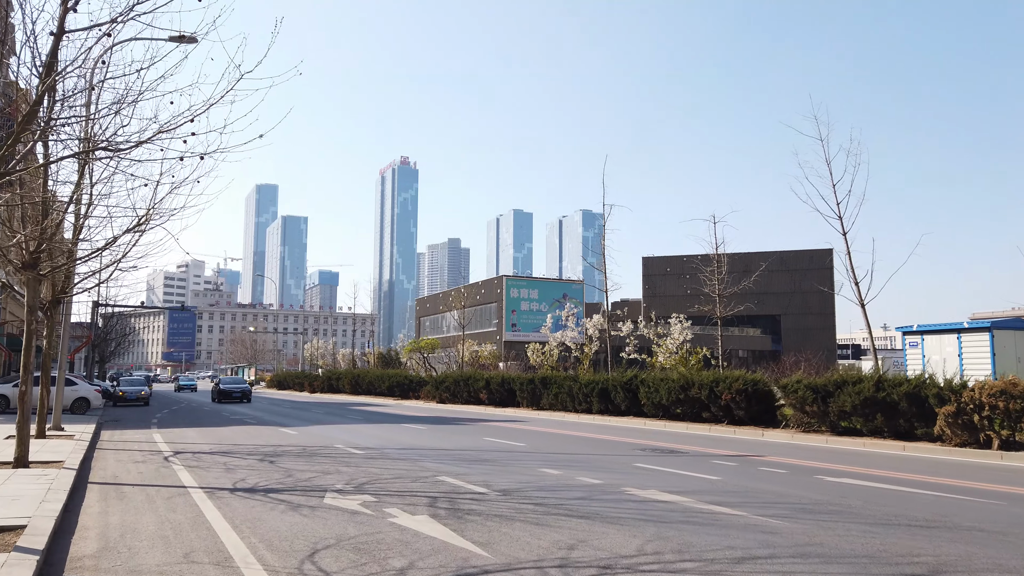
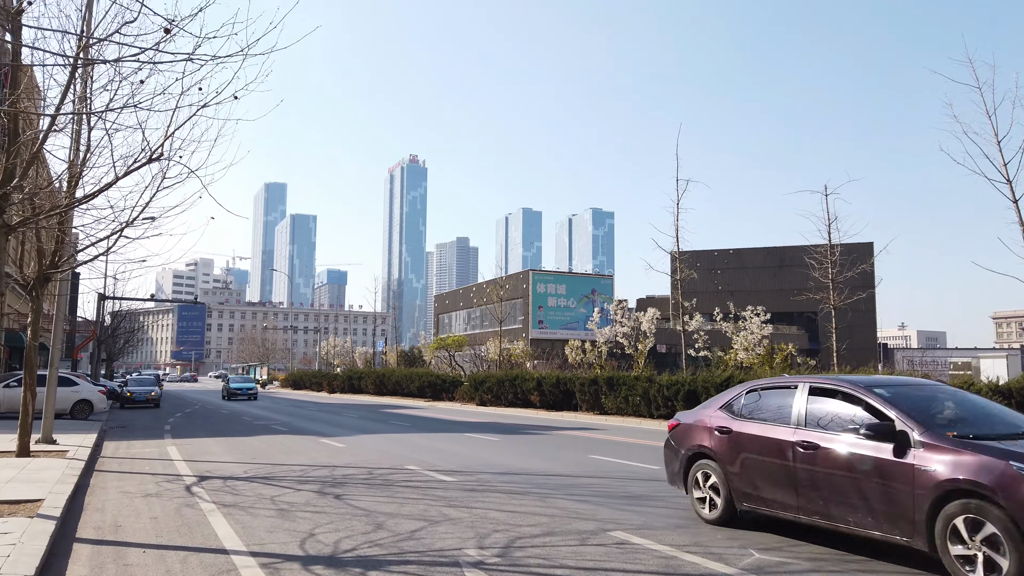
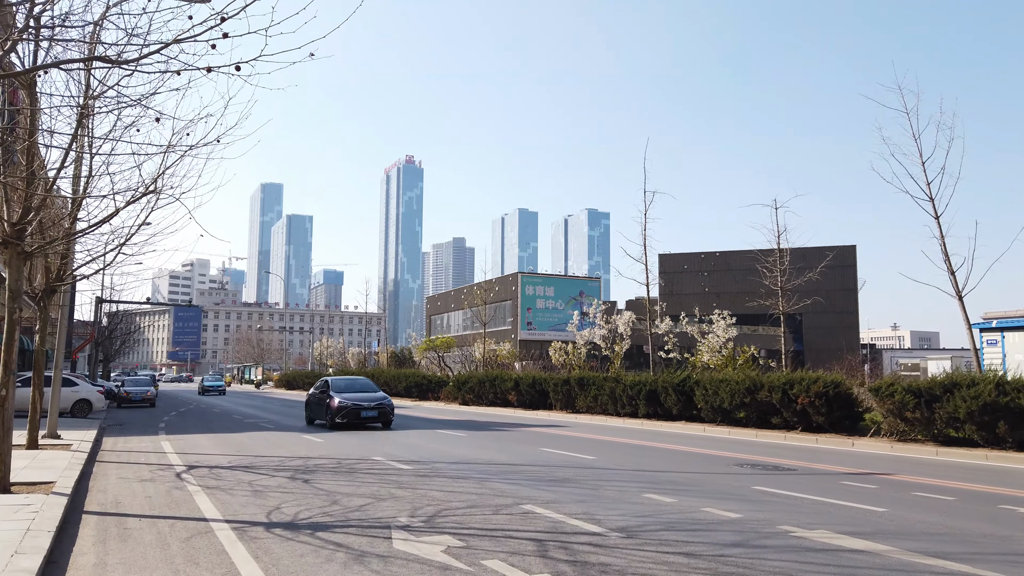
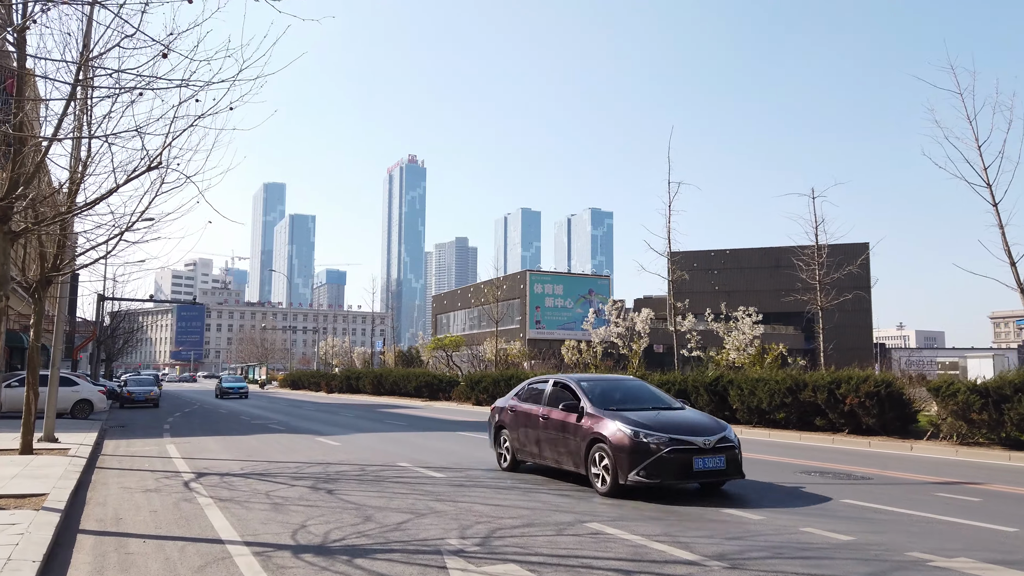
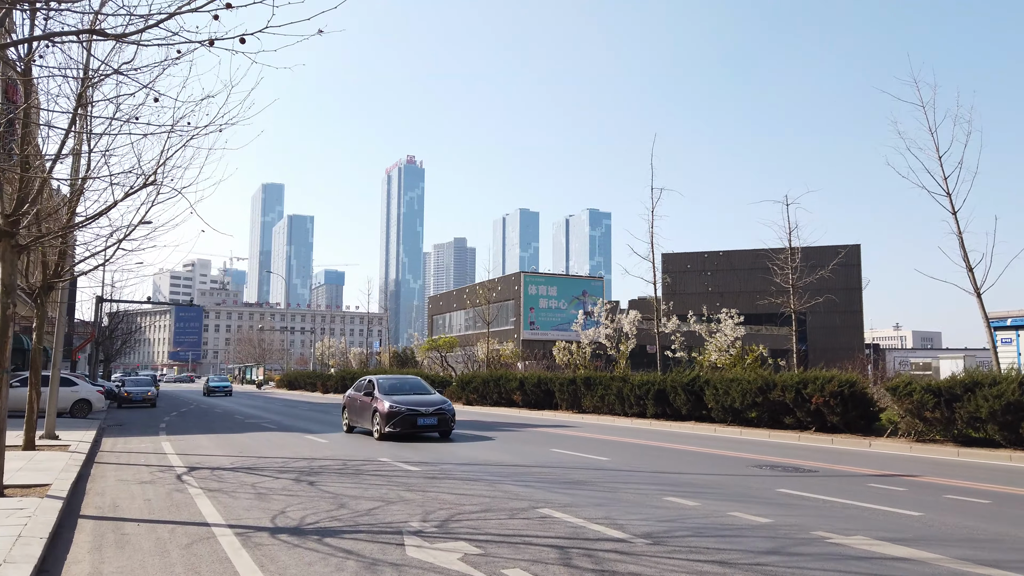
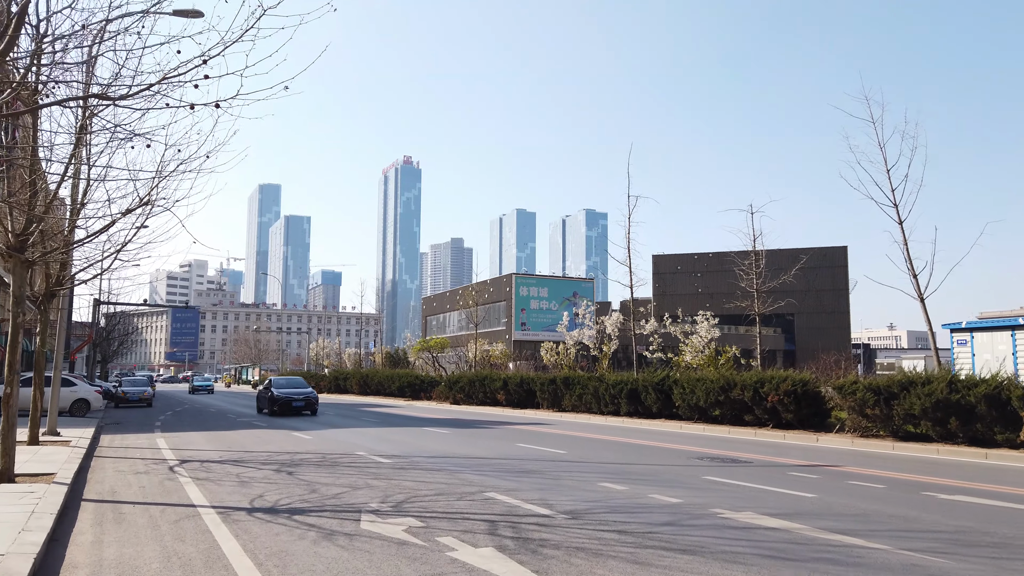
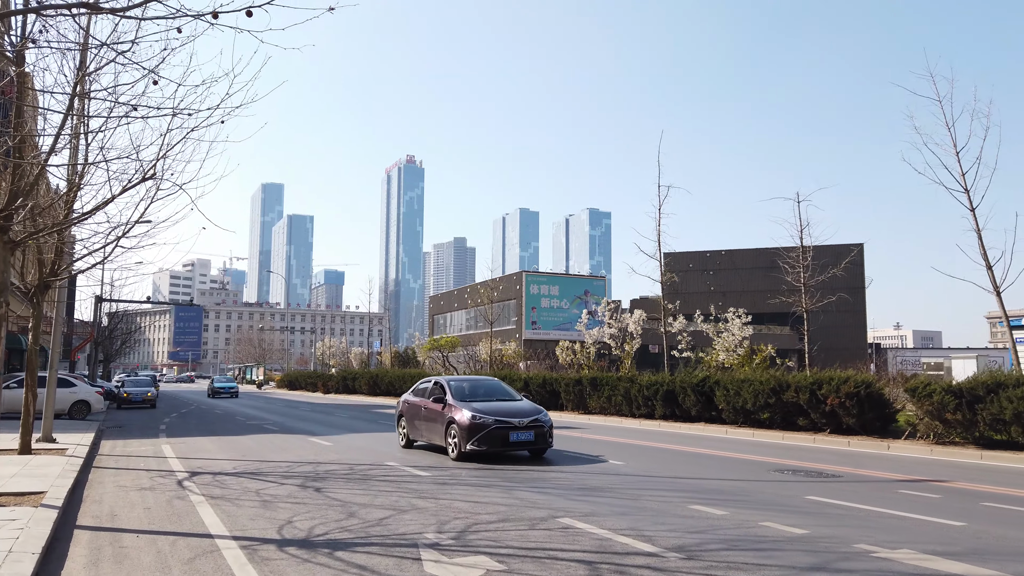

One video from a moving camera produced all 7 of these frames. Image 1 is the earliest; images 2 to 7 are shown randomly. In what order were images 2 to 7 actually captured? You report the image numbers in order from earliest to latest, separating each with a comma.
6, 3, 5, 7, 4, 2
